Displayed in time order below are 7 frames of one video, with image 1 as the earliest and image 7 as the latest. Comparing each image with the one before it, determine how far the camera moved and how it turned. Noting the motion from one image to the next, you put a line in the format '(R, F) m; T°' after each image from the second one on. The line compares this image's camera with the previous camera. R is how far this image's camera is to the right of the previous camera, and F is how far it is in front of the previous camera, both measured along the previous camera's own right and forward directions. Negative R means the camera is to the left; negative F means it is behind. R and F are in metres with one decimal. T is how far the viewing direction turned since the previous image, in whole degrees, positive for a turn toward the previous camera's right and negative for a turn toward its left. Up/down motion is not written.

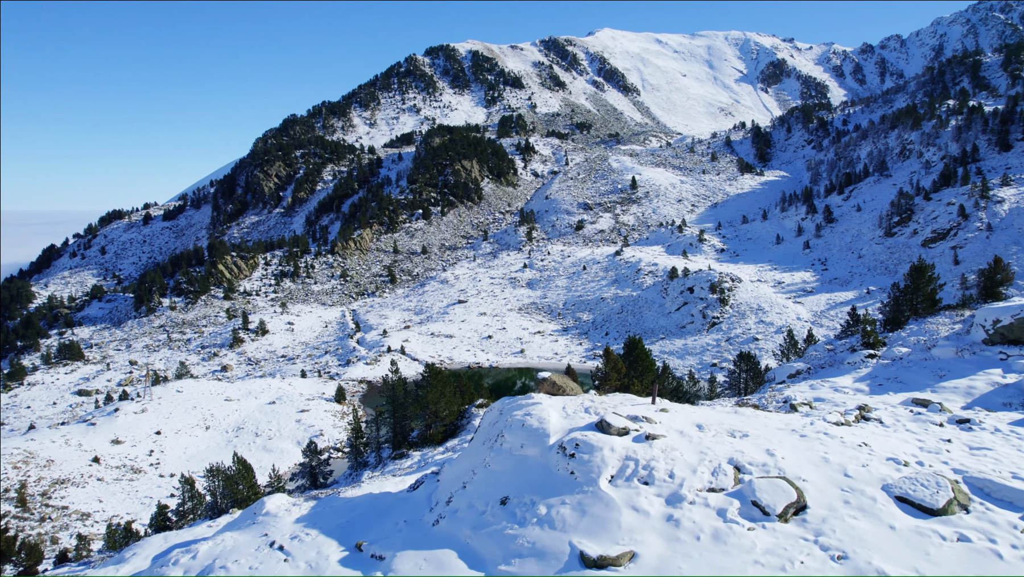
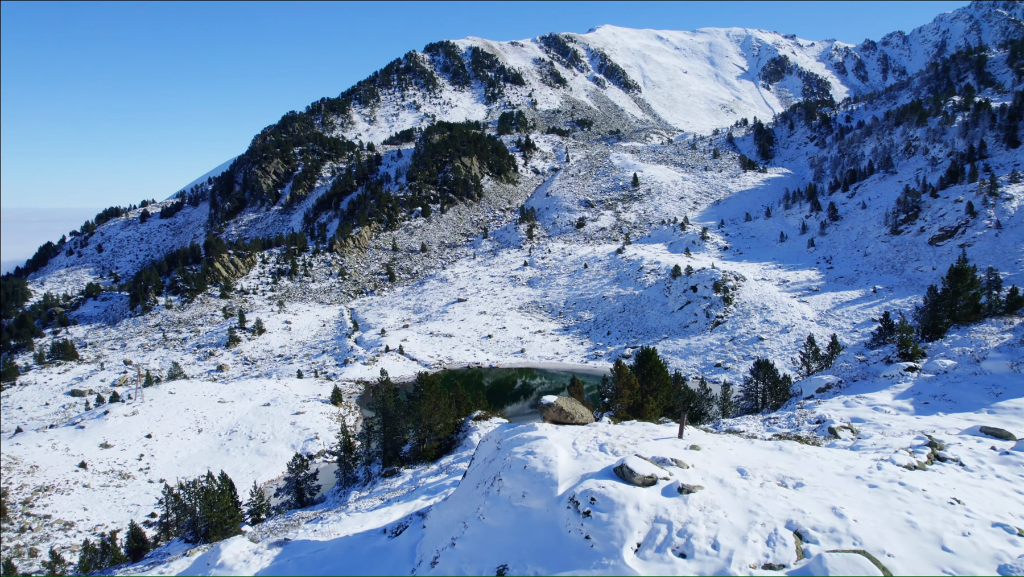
(0.0, +0.8) m; 0°
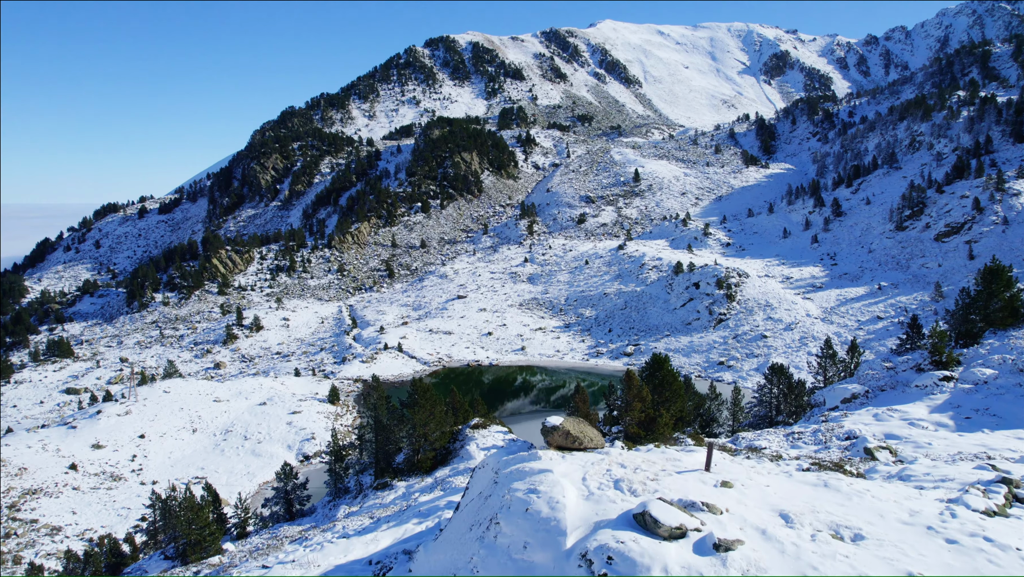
(0.0, +0.6) m; 0°
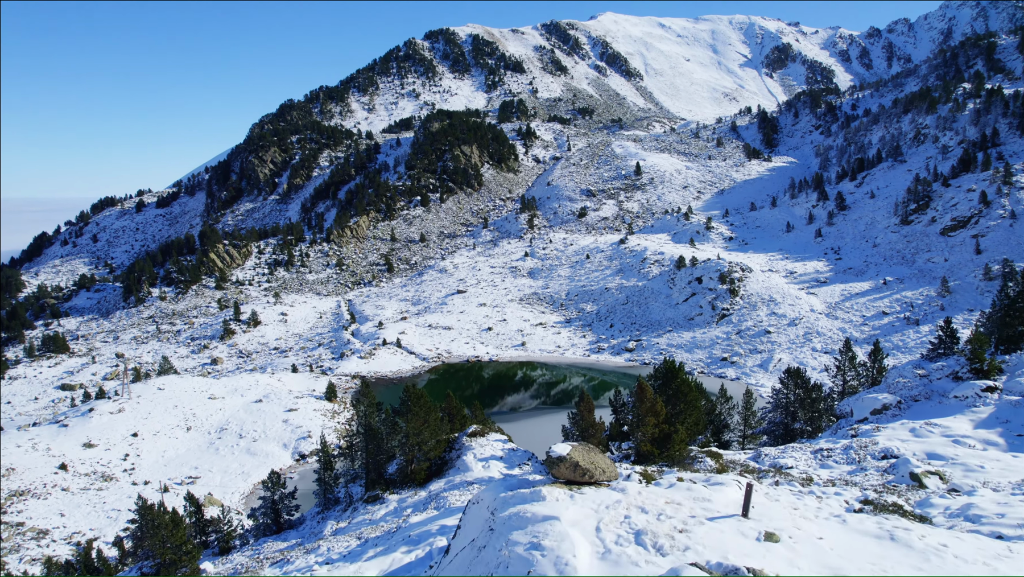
(0.0, +0.6) m; 0°
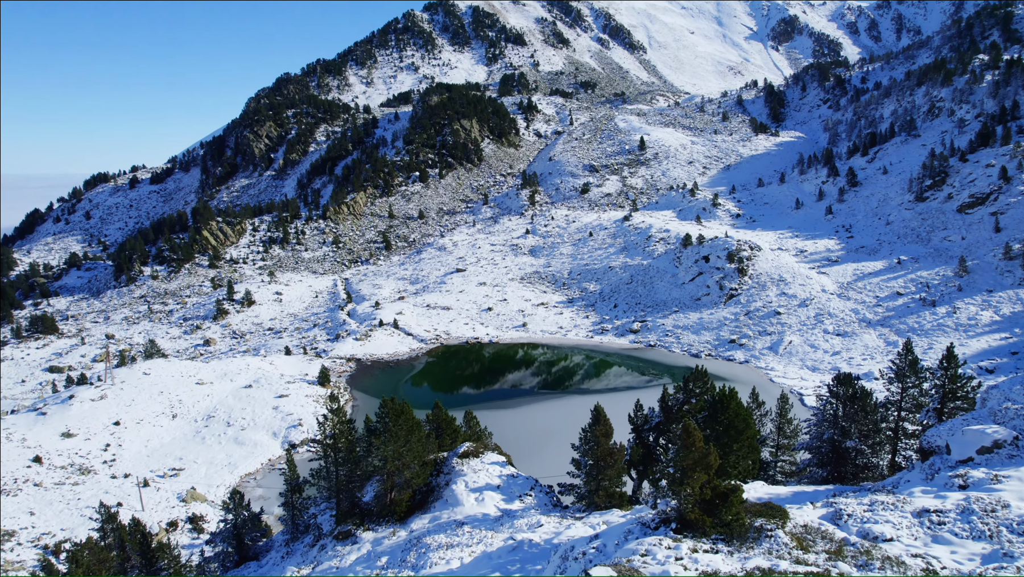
(-0.1, +1.6) m; 0°
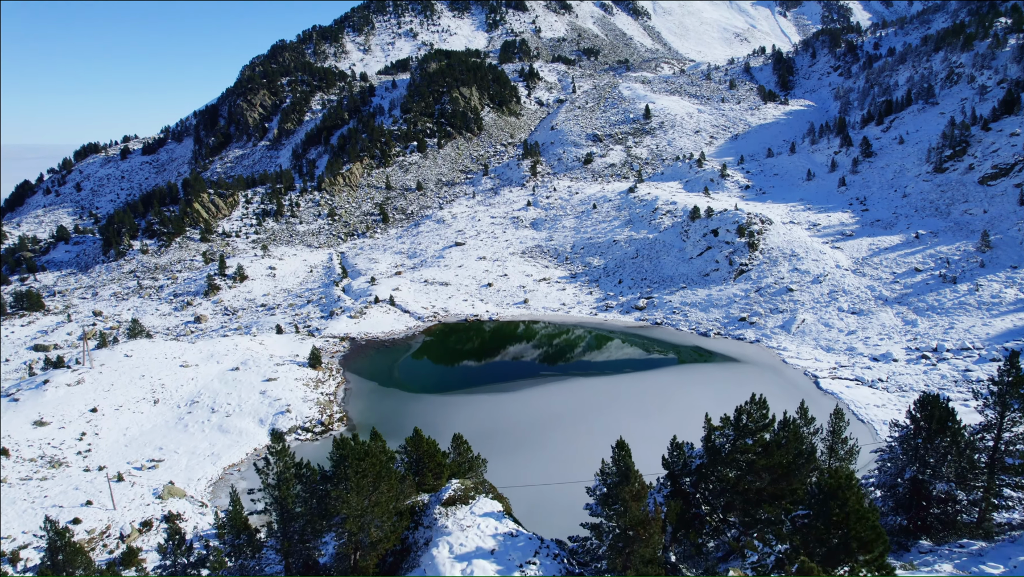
(0.0, +1.7) m; 0°
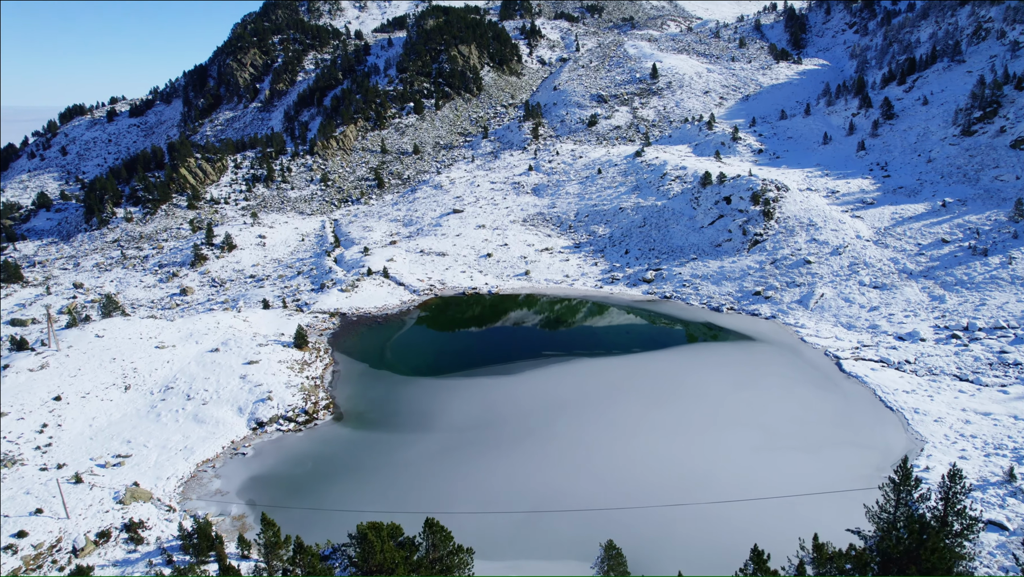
(0.0, +2.2) m; 0°
